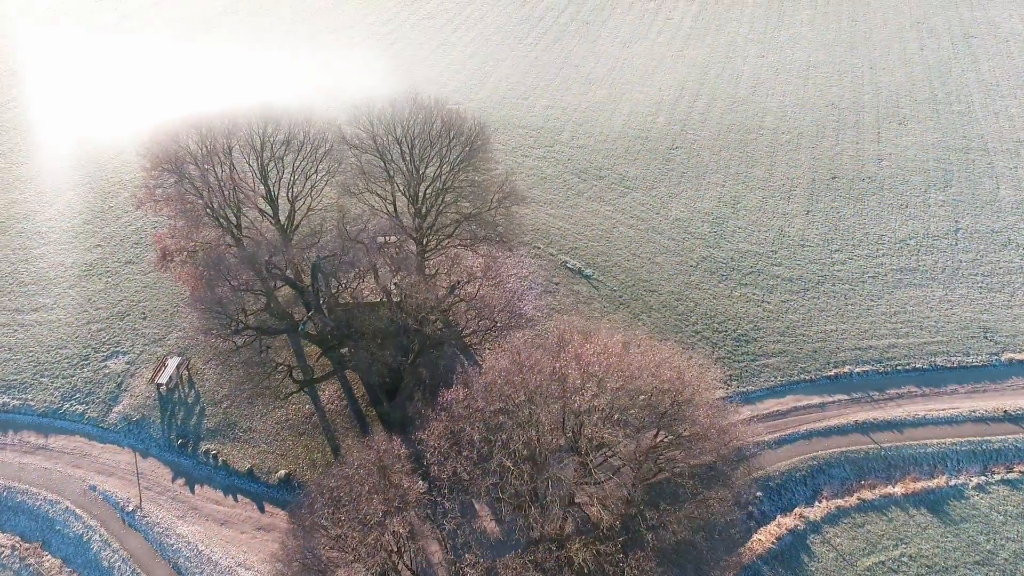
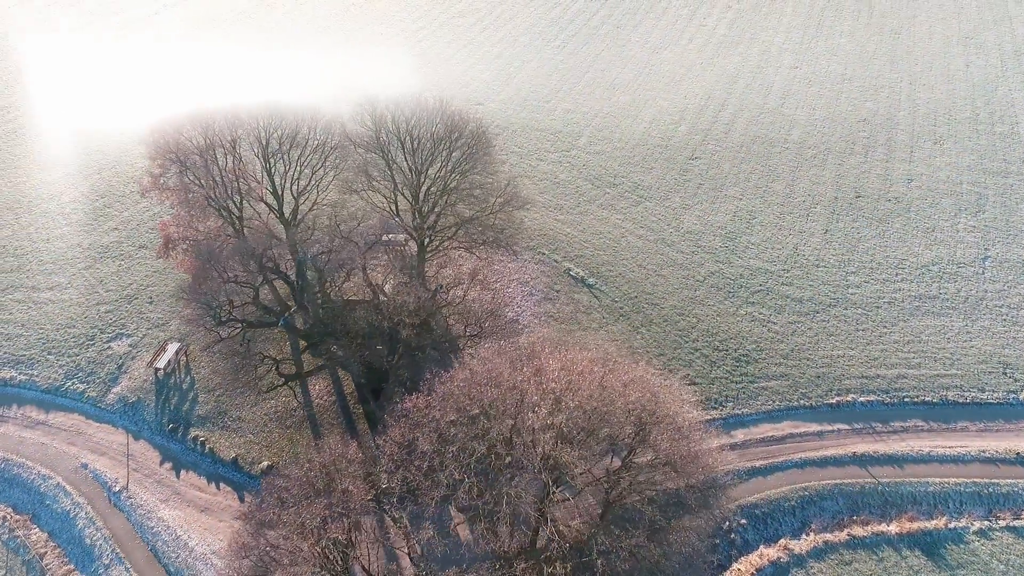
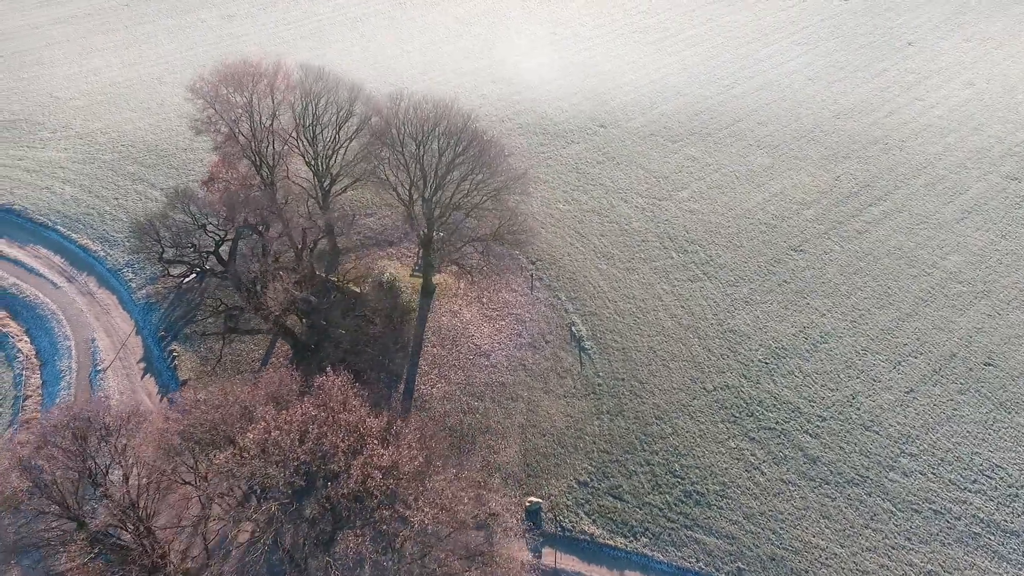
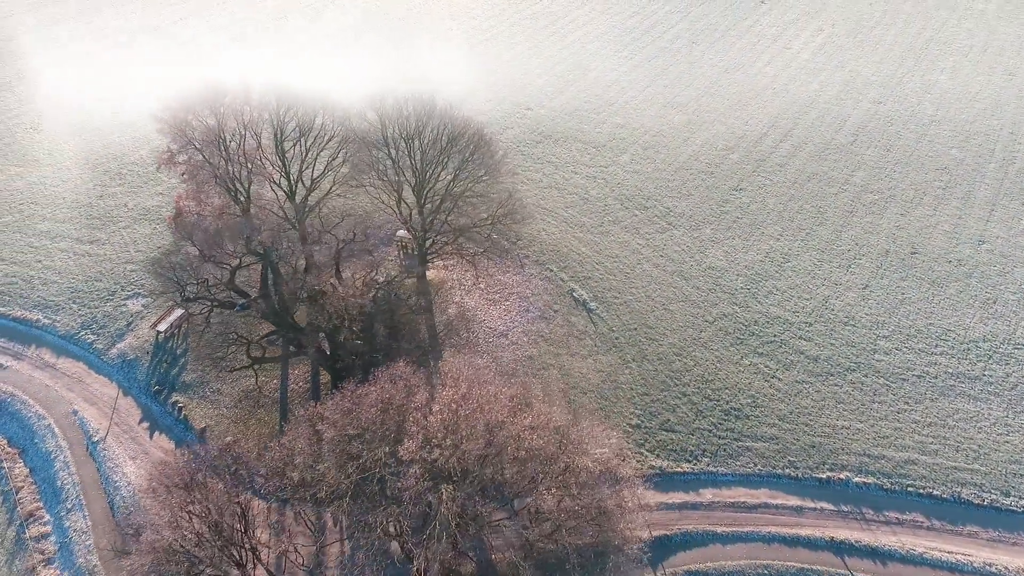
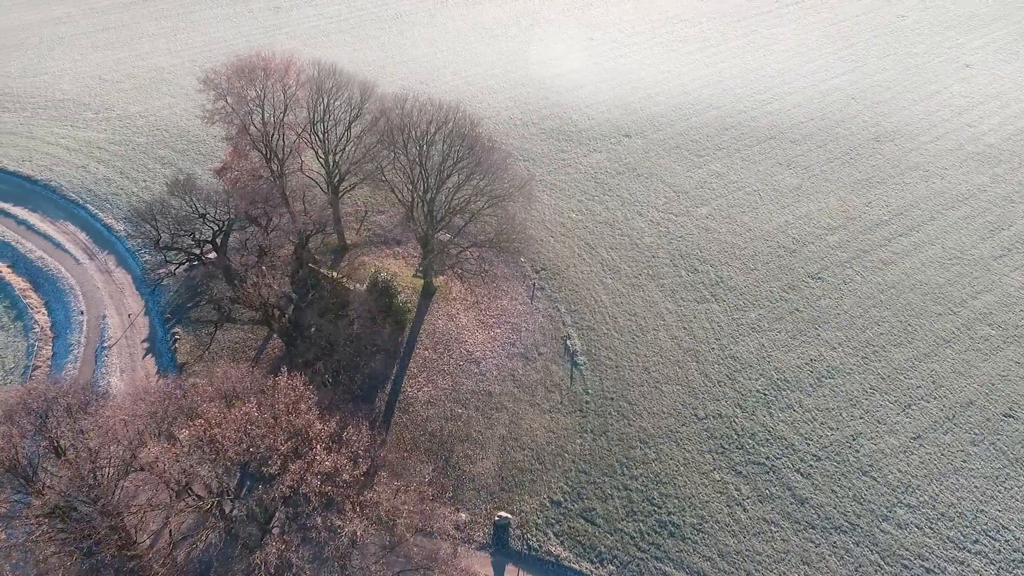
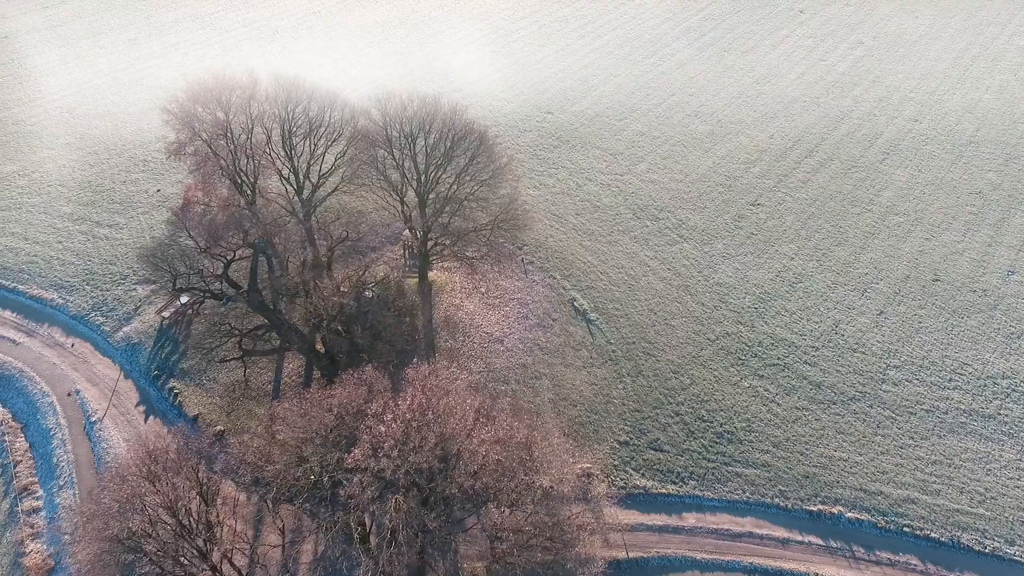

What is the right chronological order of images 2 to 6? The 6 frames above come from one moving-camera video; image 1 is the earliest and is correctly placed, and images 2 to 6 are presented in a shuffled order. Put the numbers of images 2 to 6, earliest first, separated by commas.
2, 4, 6, 3, 5
